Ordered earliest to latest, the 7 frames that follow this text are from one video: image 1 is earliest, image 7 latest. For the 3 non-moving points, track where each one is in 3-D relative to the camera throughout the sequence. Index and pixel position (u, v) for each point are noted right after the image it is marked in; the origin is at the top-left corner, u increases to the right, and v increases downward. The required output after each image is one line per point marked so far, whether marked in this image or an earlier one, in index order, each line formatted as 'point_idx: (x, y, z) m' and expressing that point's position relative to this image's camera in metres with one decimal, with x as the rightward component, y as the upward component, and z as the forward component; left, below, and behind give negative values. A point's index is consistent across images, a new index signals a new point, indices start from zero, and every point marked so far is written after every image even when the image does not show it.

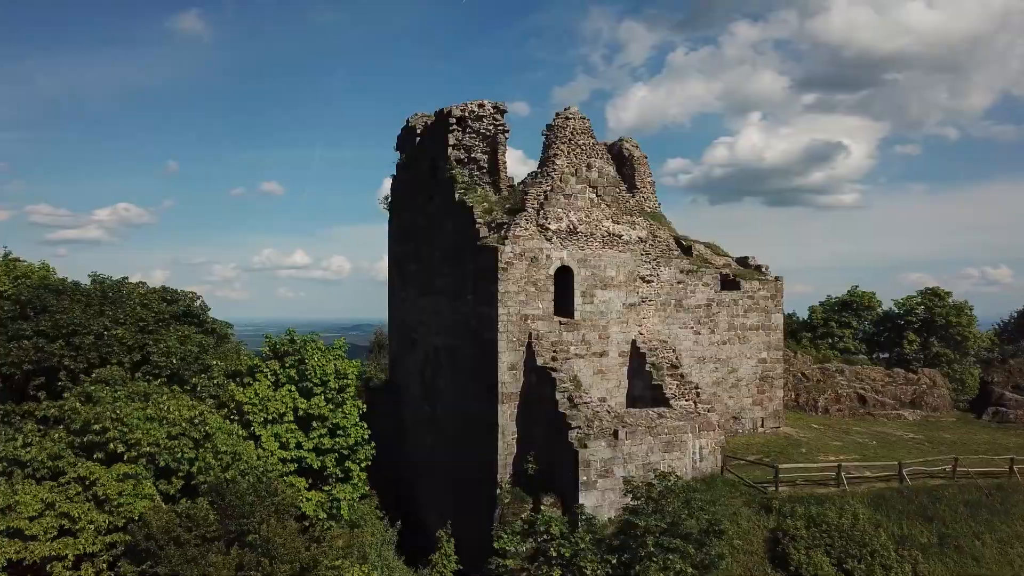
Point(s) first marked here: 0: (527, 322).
0: (+0.3, -0.8, +14.6) m
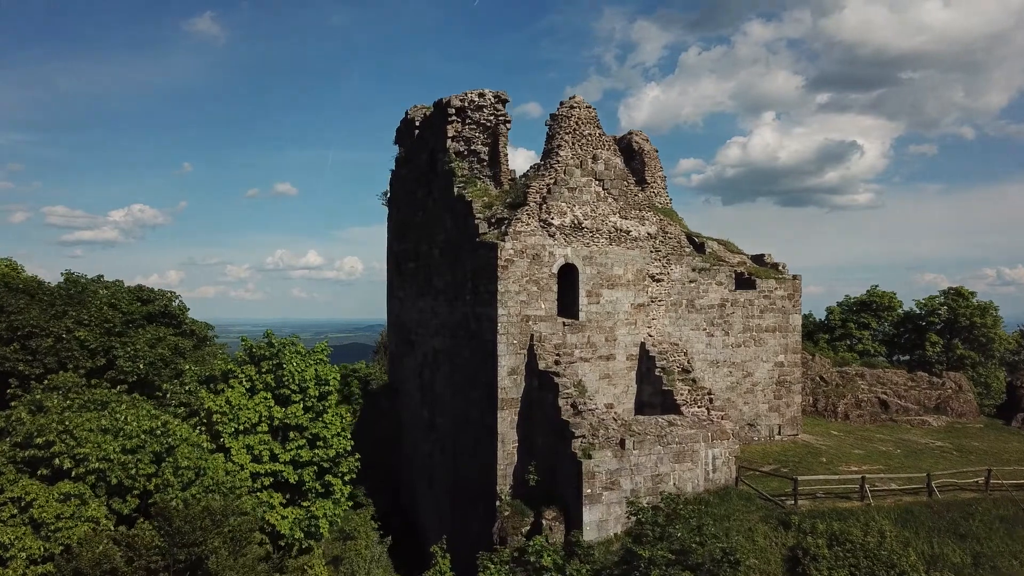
0: (+0.4, -0.8, +13.8) m
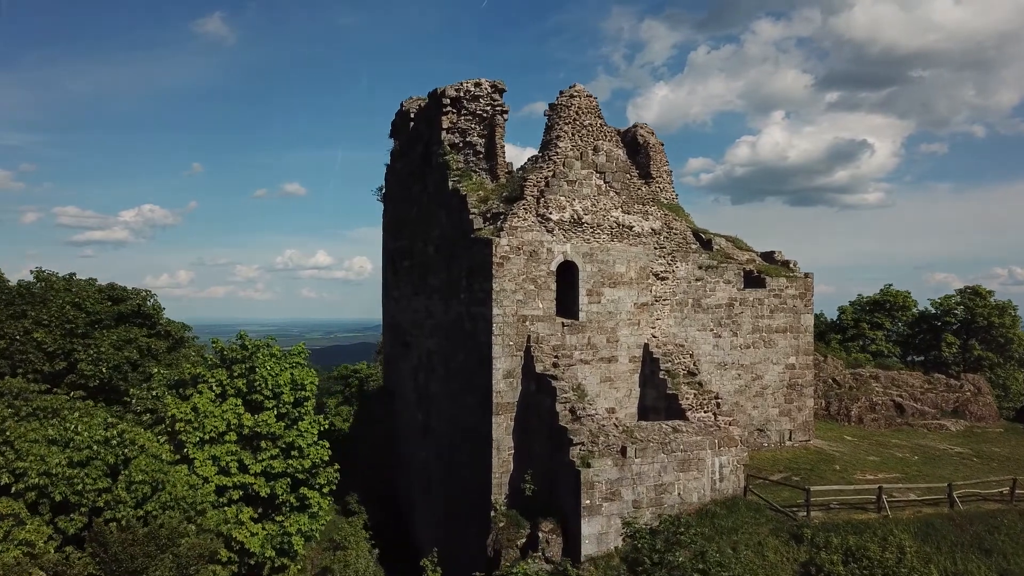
0: (+0.3, -0.7, +13.1) m
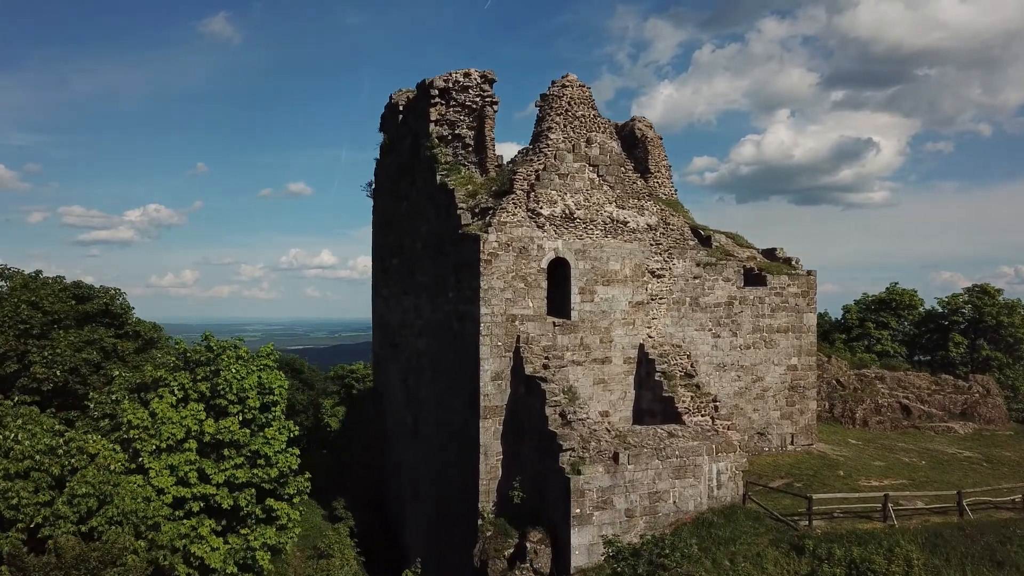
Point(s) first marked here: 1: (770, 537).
0: (+0.1, -0.7, +12.5) m
1: (+4.5, -4.3, +10.9) m
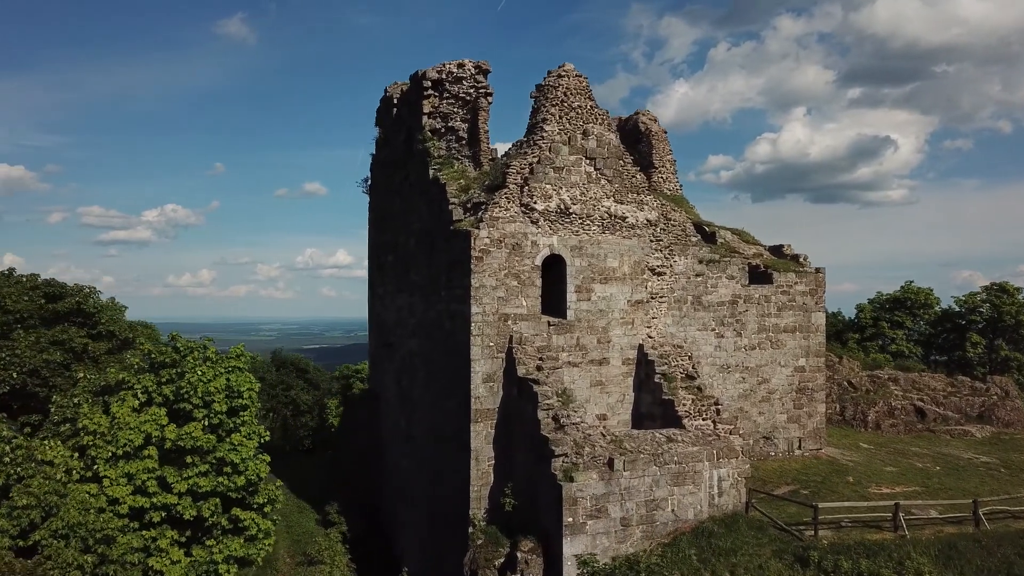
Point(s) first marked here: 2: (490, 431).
0: (-0.1, -0.7, +12.0) m
1: (+4.3, -4.3, +10.4) m
2: (-0.4, -2.7, +11.9) m
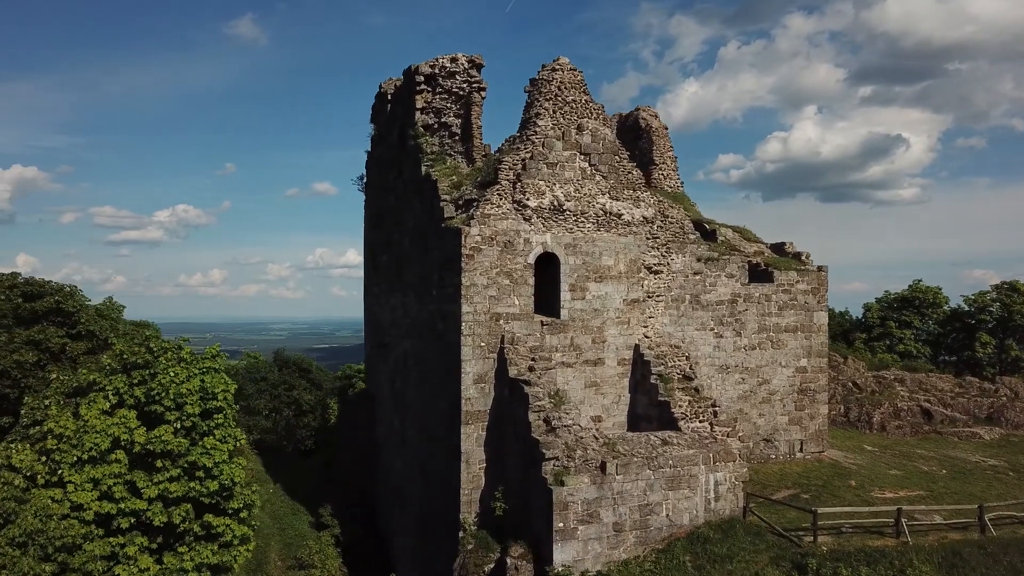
0: (-0.2, -0.6, +11.8) m
1: (+4.1, -4.3, +10.1) m
2: (-0.6, -2.7, +11.7) m
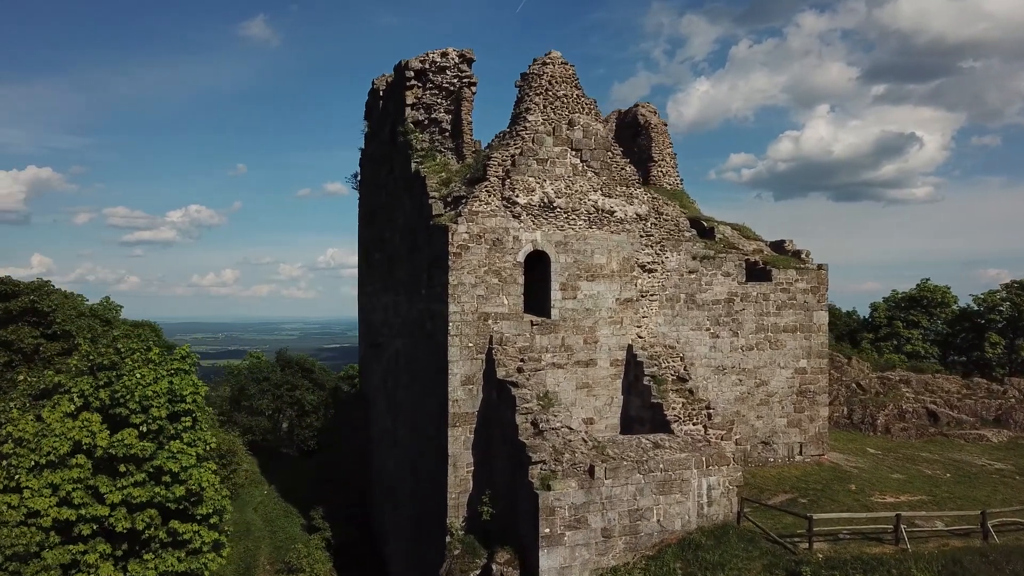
0: (-0.5, -0.6, +11.5) m
1: (+3.9, -4.2, +9.7) m
2: (-0.8, -2.6, +11.4) m
